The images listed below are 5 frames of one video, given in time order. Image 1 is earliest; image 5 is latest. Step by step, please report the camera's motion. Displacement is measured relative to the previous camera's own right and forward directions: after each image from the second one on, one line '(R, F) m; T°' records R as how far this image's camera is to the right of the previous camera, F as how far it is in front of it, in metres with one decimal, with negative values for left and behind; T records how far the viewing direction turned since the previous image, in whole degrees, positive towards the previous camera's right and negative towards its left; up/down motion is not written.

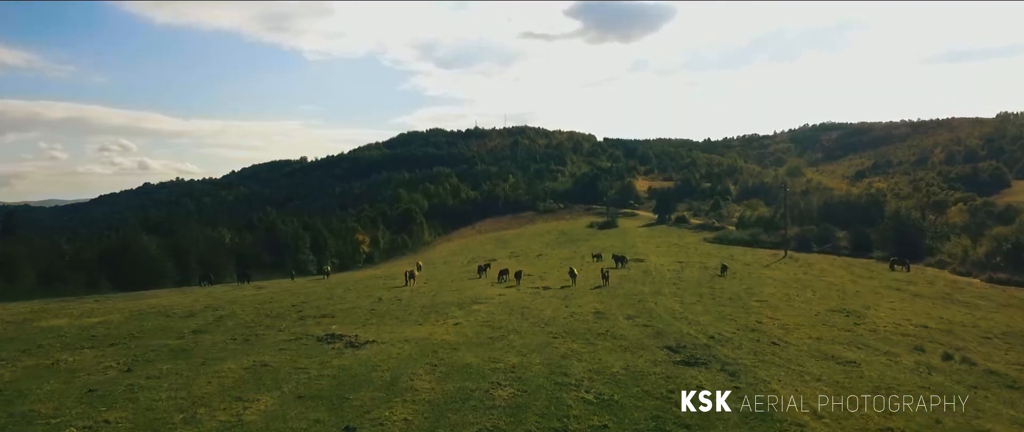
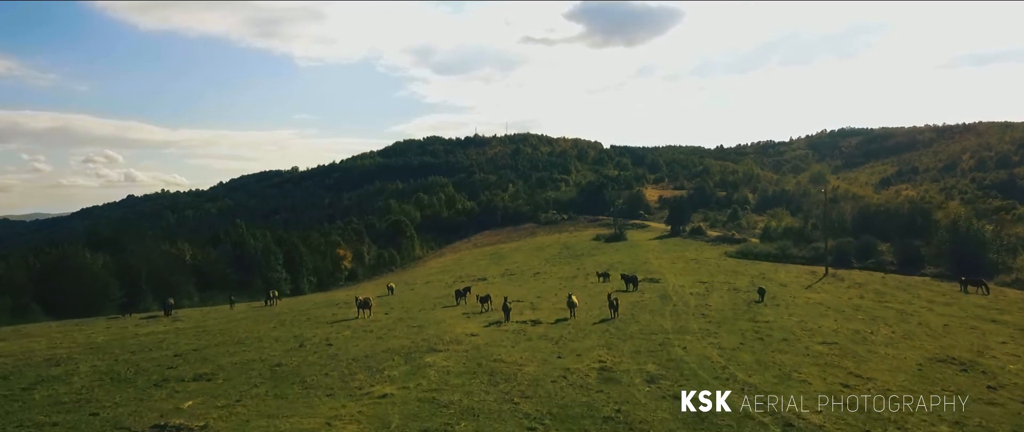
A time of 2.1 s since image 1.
(+1.3, +9.0) m; -1°
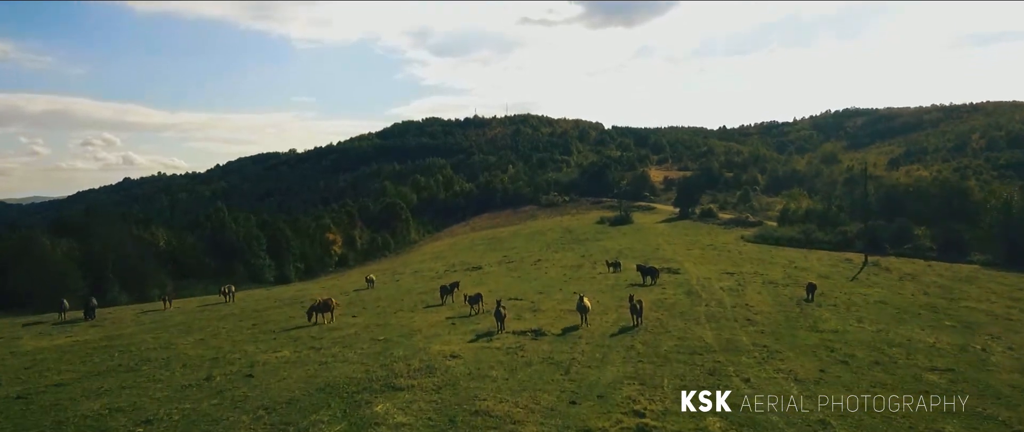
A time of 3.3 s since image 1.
(+0.2, +6.9) m; 0°
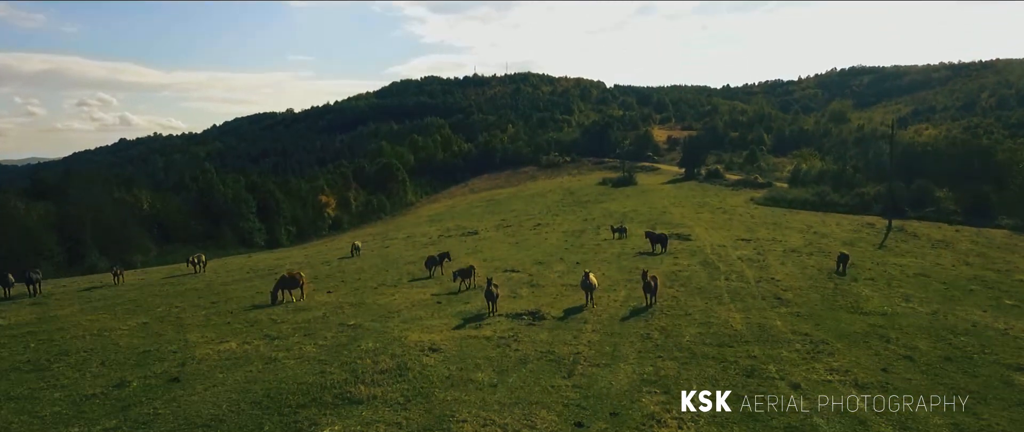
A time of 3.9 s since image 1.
(+0.2, +3.7) m; 0°
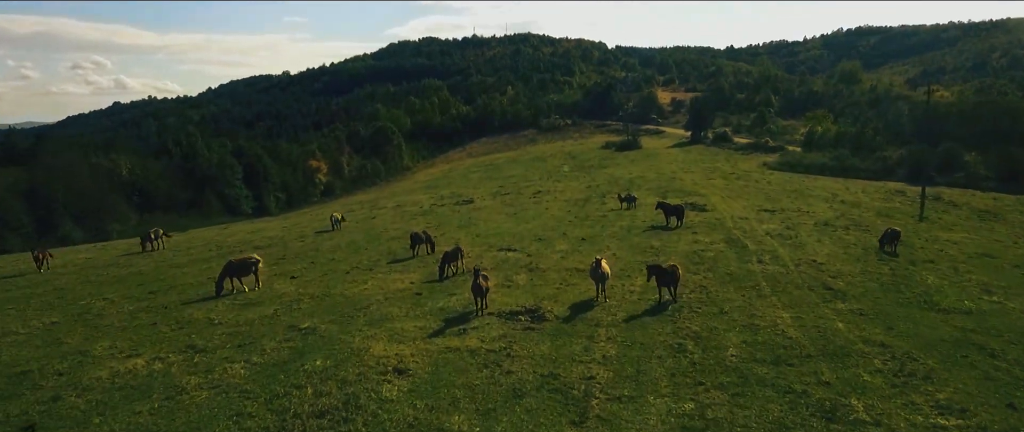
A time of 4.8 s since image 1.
(+0.2, +4.1) m; 0°
